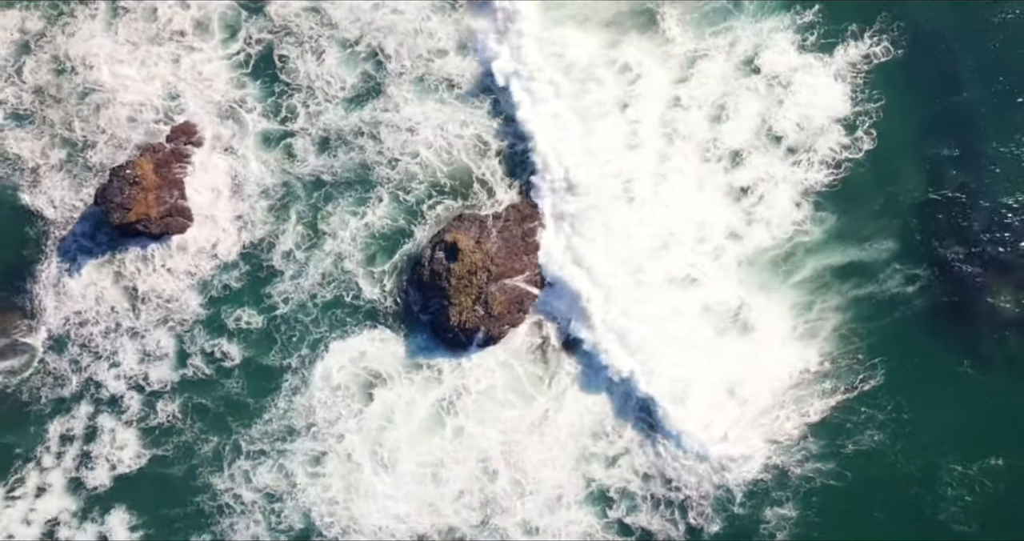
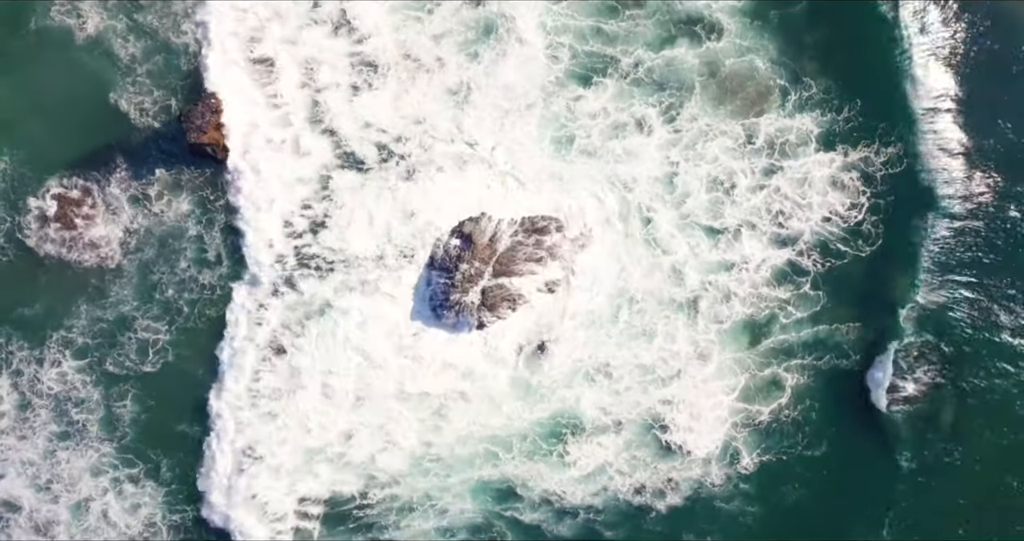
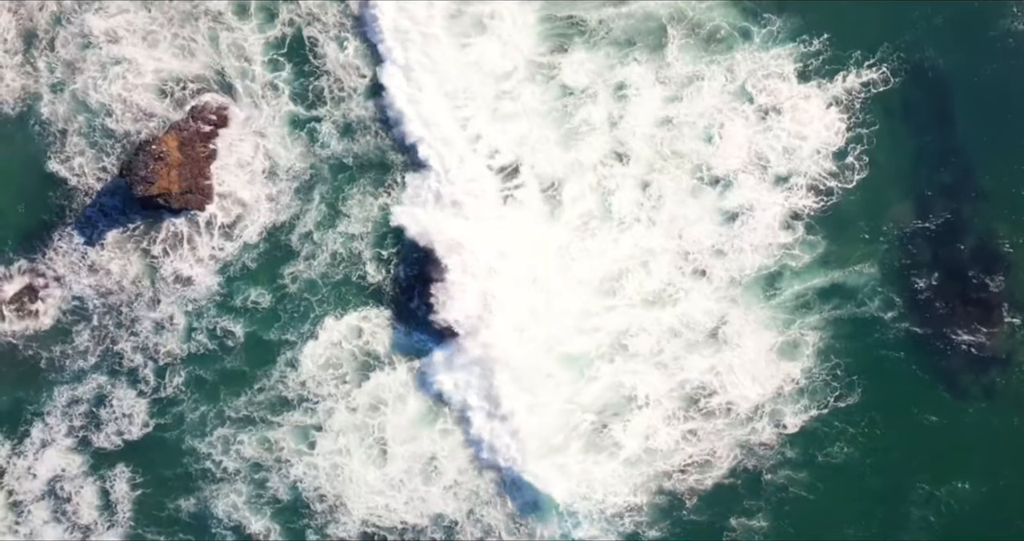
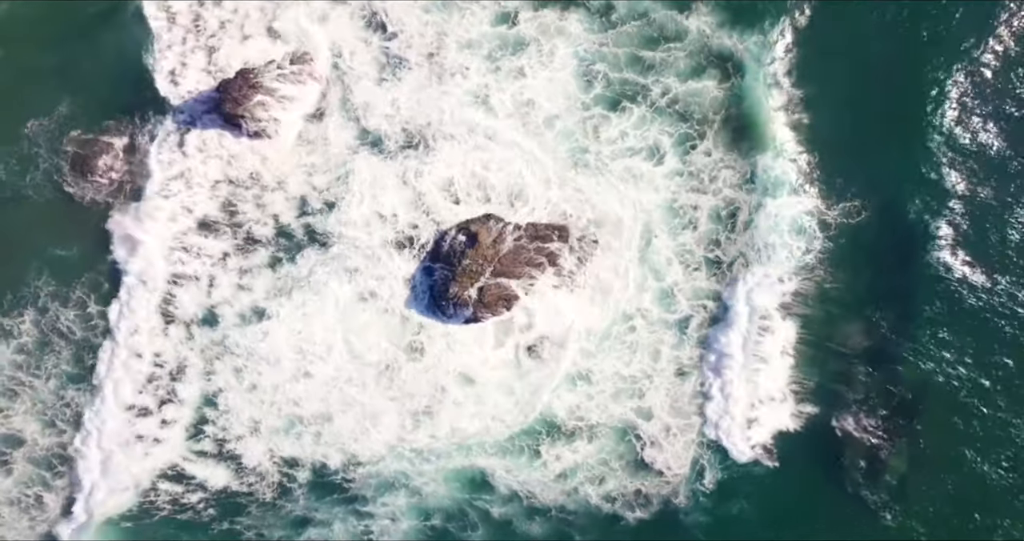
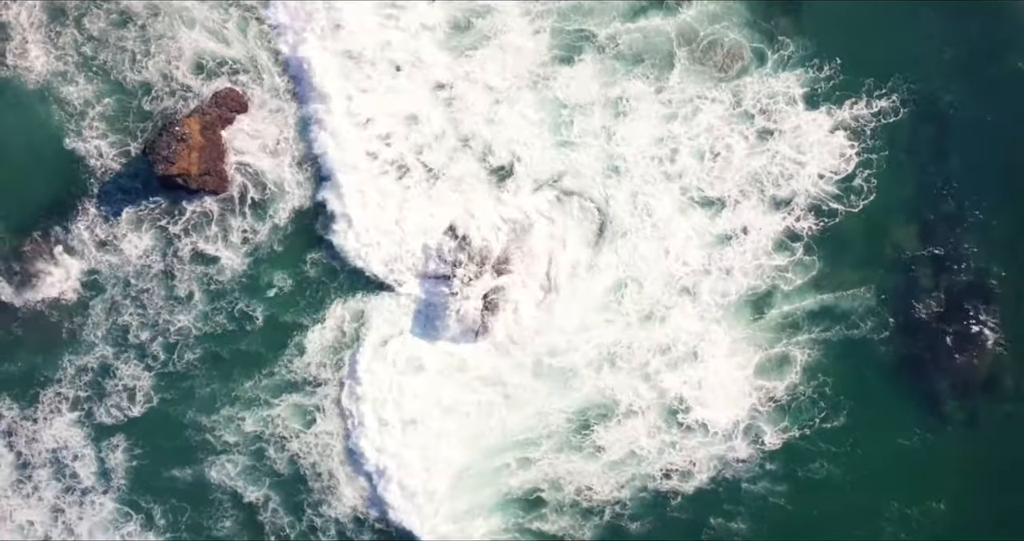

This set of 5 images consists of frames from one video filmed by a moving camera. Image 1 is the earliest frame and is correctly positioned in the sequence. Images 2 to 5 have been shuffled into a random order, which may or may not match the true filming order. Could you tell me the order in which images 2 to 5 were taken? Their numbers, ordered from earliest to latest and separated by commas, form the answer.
3, 5, 2, 4
